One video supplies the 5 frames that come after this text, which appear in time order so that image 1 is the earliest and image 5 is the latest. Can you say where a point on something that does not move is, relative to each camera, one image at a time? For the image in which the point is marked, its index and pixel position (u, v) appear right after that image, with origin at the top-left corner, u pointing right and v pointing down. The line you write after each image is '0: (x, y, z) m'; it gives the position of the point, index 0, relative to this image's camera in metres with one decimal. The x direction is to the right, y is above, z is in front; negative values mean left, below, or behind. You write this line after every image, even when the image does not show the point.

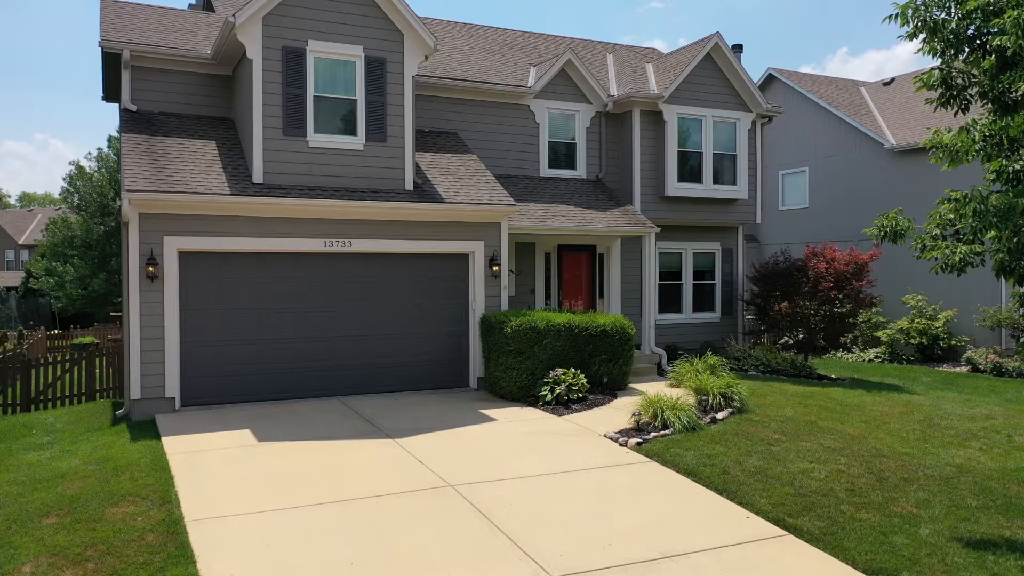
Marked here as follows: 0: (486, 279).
0: (-0.3, +0.1, +11.6) m
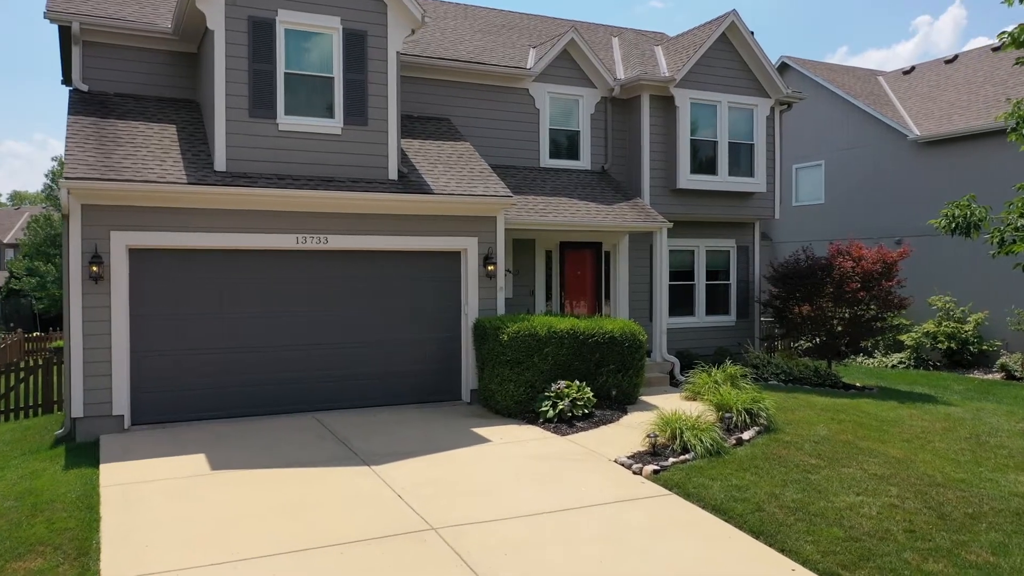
0: (-0.3, +0.1, +10.4) m
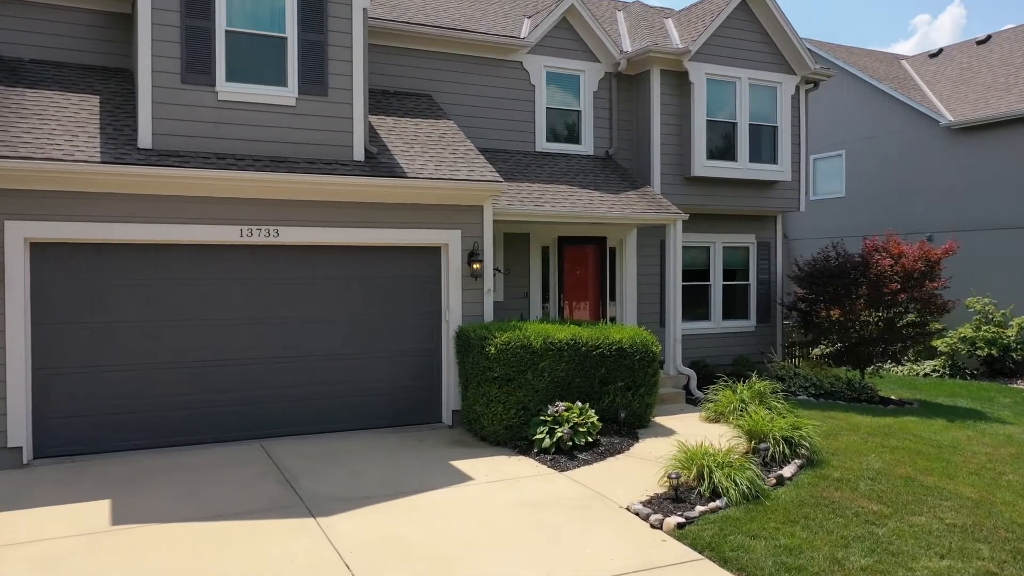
0: (-0.4, +0.1, +8.8) m
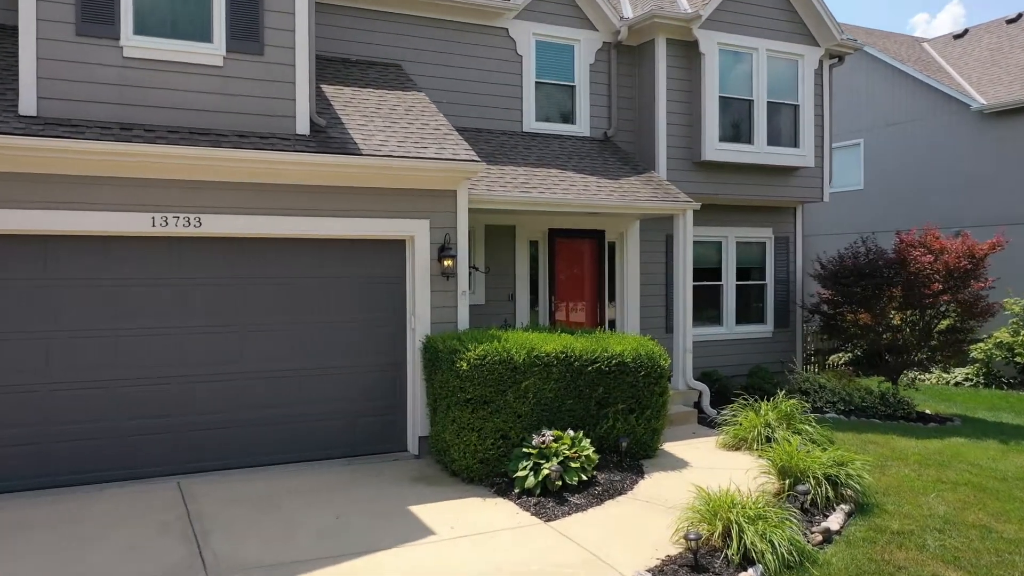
0: (-0.6, +0.1, +7.3) m
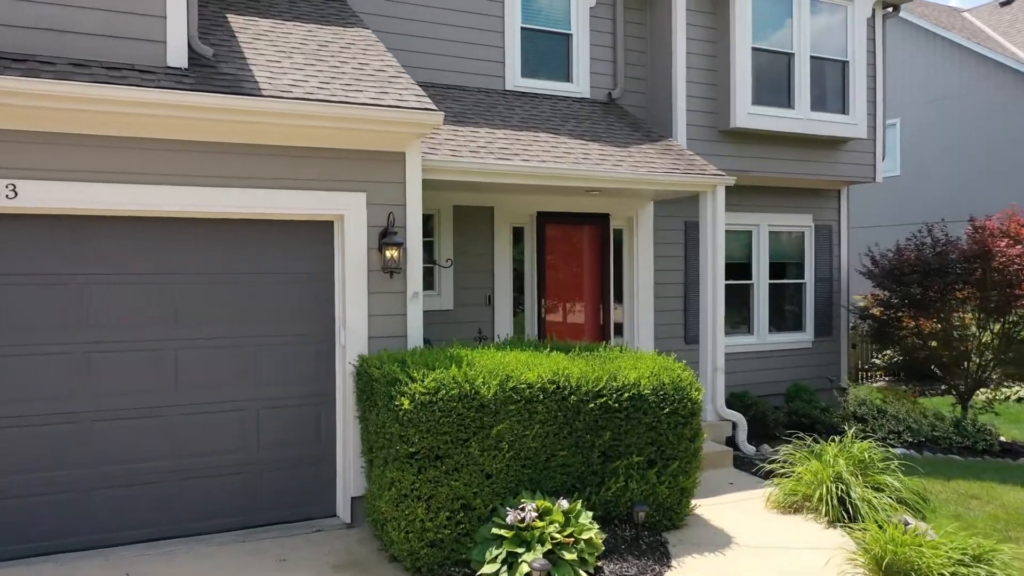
0: (-0.8, +0.1, +5.3) m
